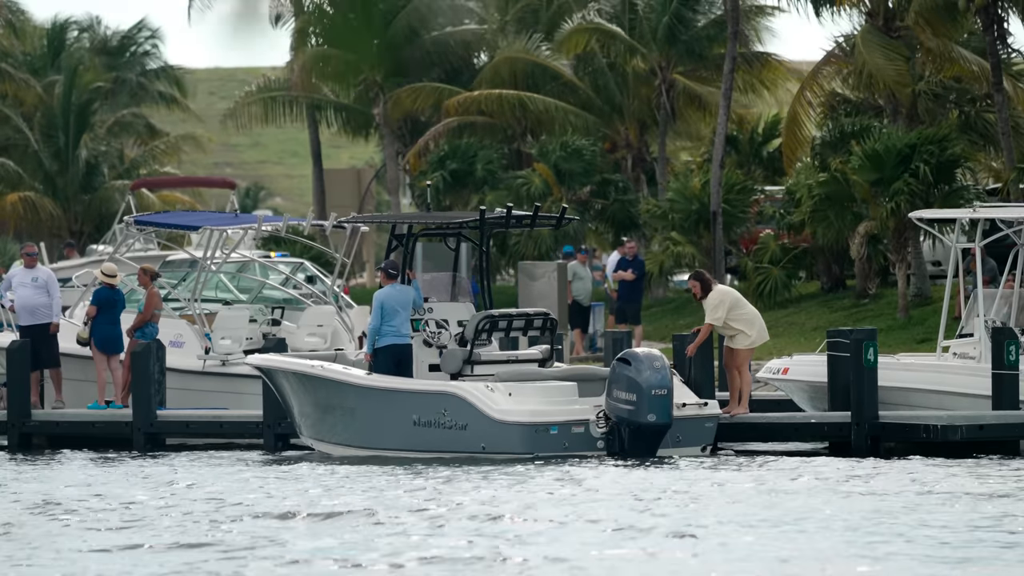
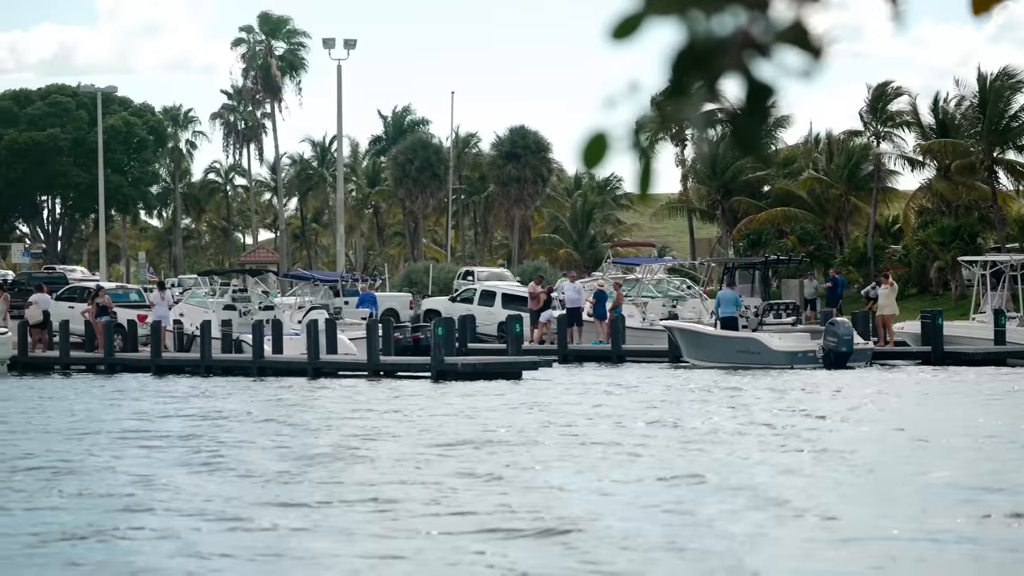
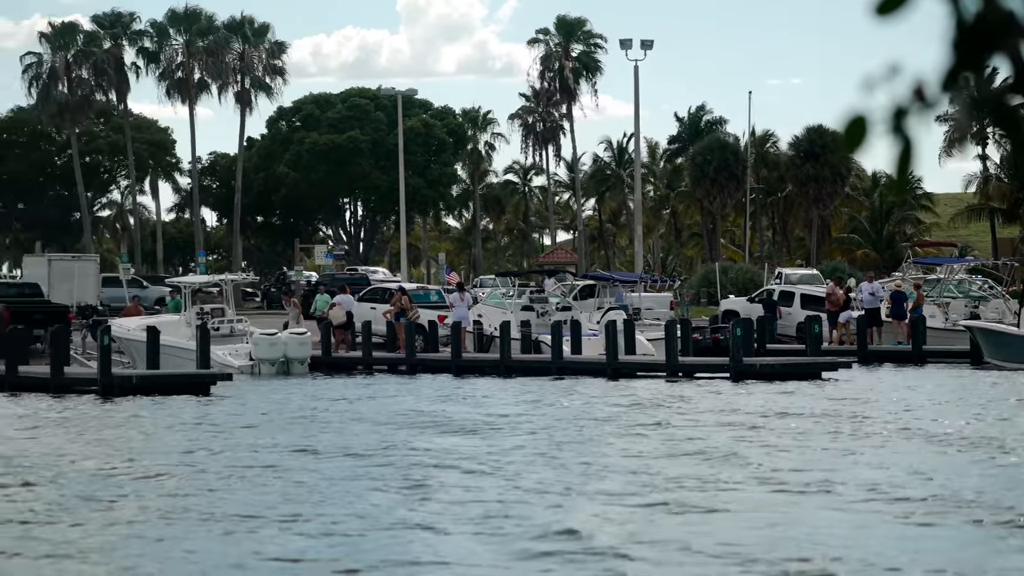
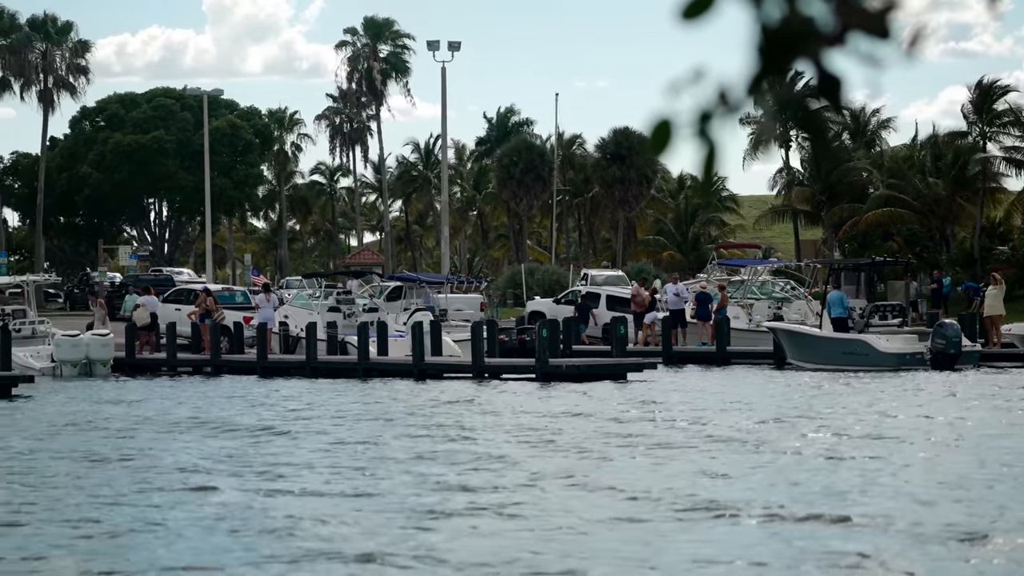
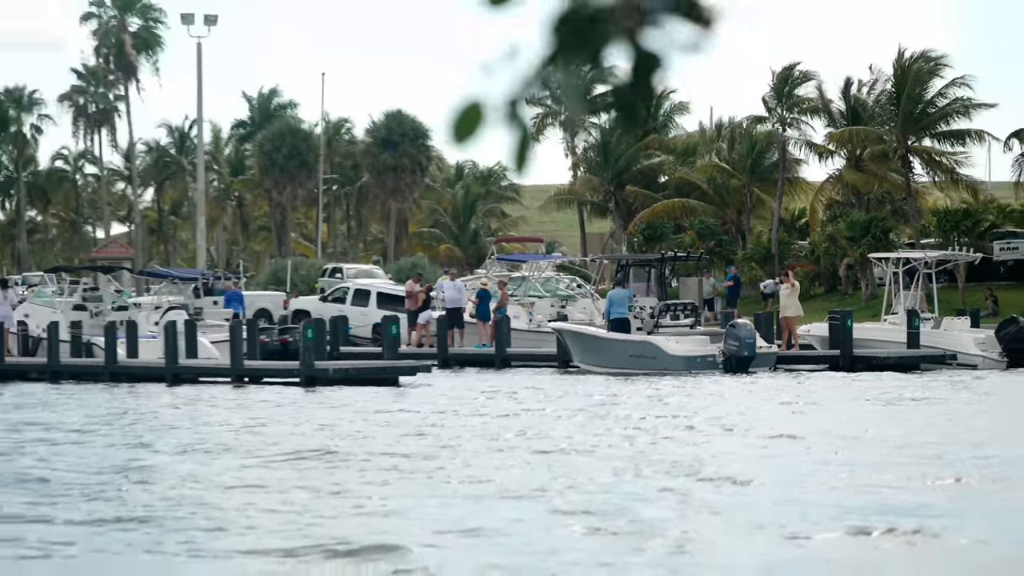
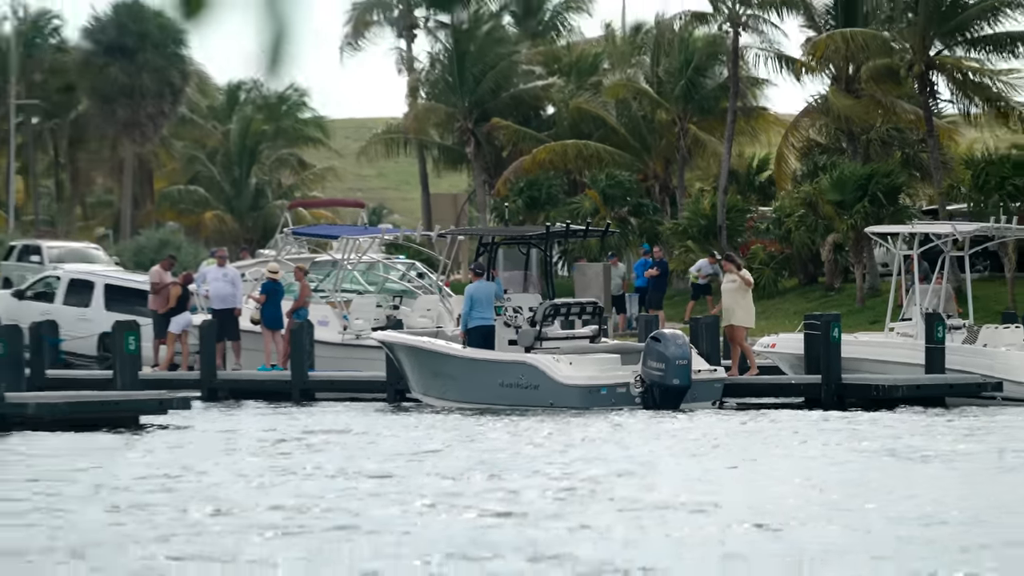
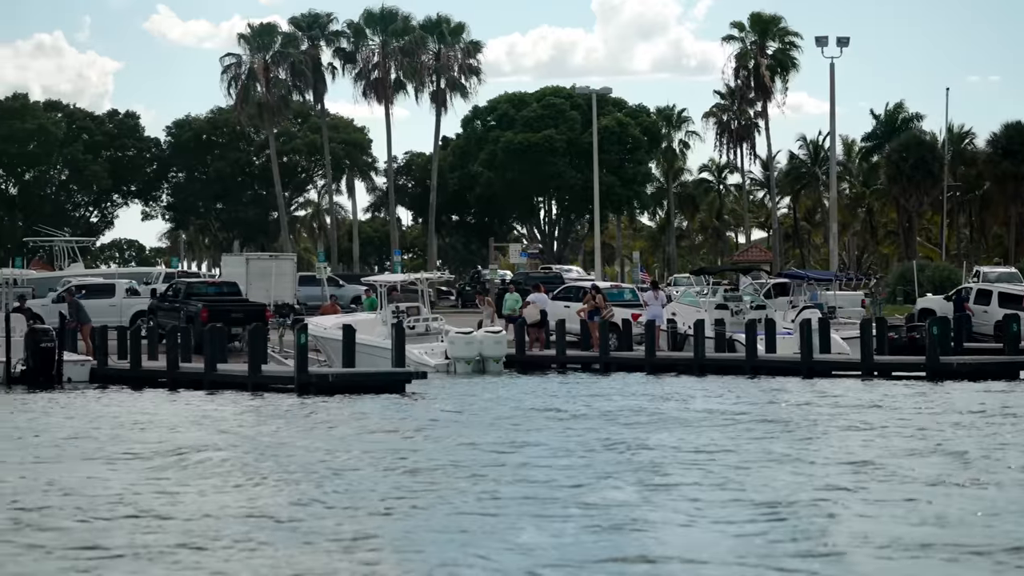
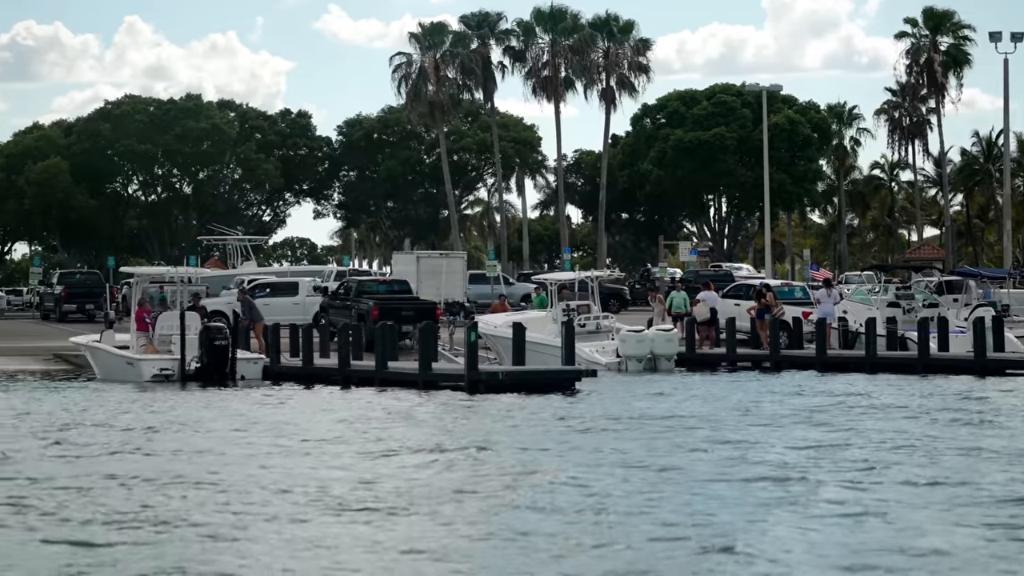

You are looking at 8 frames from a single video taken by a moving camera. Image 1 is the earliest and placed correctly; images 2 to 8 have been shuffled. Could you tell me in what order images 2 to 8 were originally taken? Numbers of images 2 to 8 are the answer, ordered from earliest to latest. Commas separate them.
6, 5, 2, 4, 3, 7, 8
